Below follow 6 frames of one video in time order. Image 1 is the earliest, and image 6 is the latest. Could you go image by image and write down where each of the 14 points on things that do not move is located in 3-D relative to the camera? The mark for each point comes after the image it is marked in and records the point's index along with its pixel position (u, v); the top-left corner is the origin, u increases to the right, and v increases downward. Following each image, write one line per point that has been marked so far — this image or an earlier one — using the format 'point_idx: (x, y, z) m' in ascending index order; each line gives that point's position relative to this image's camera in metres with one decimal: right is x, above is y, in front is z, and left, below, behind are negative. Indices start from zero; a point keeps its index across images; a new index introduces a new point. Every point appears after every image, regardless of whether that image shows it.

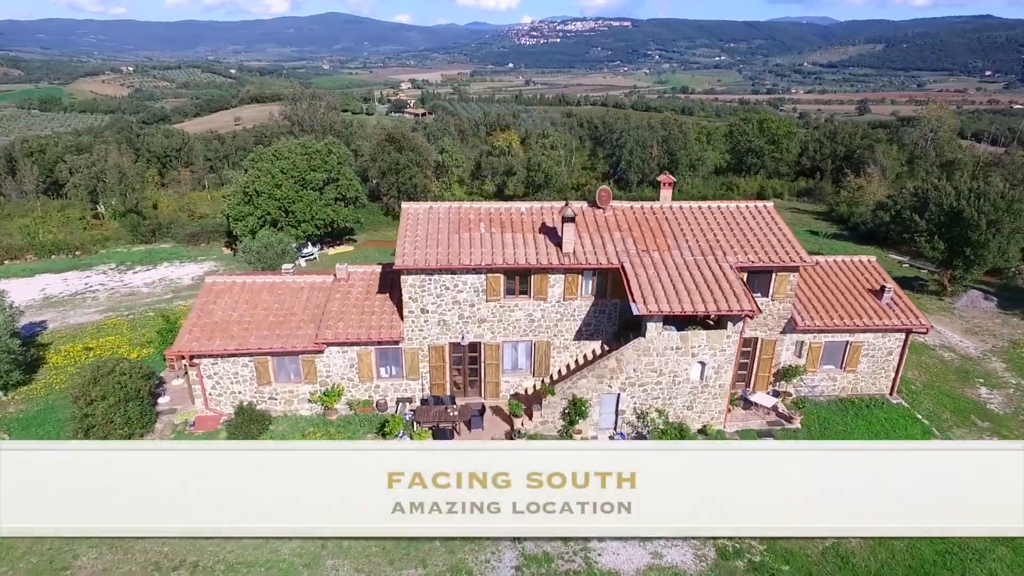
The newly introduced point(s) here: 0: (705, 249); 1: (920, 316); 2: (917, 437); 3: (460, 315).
0: (+5.1, +1.0, +16.5) m
1: (+11.9, -0.8, +18.1) m
2: (+11.1, -4.1, +16.8) m
3: (-1.4, -0.7, +16.4) m
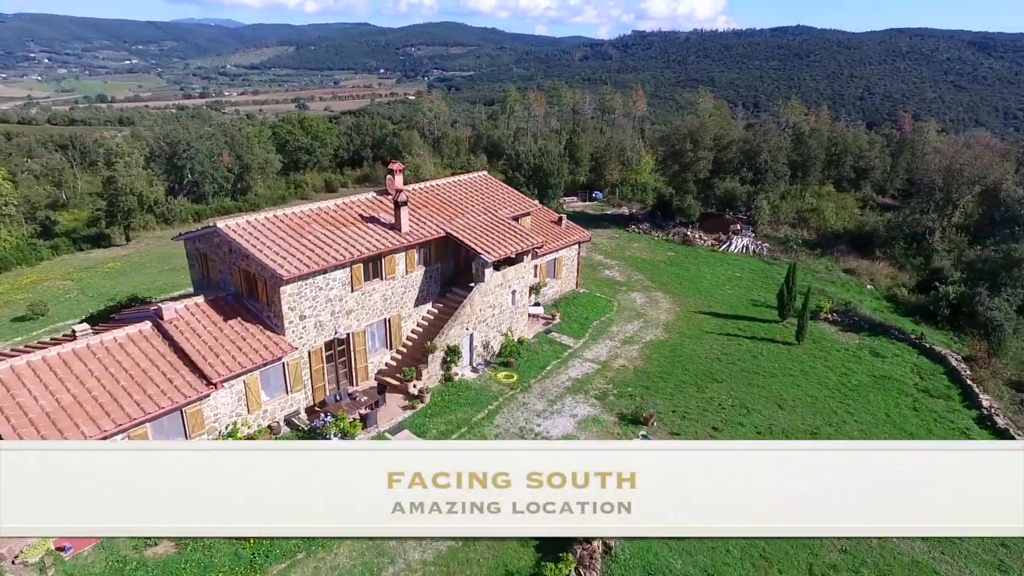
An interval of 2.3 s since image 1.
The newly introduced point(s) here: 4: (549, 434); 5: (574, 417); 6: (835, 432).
0: (-1.0, +2.7, +21.5) m
1: (+3.0, +2.5, +27.4) m
2: (+4.2, -0.8, +26.2) m
3: (-5.0, -0.6, +17.1) m
4: (+1.1, -4.0, +17.3) m
5: (+1.8, -3.7, +18.1) m
6: (+9.5, -4.2, +18.1) m
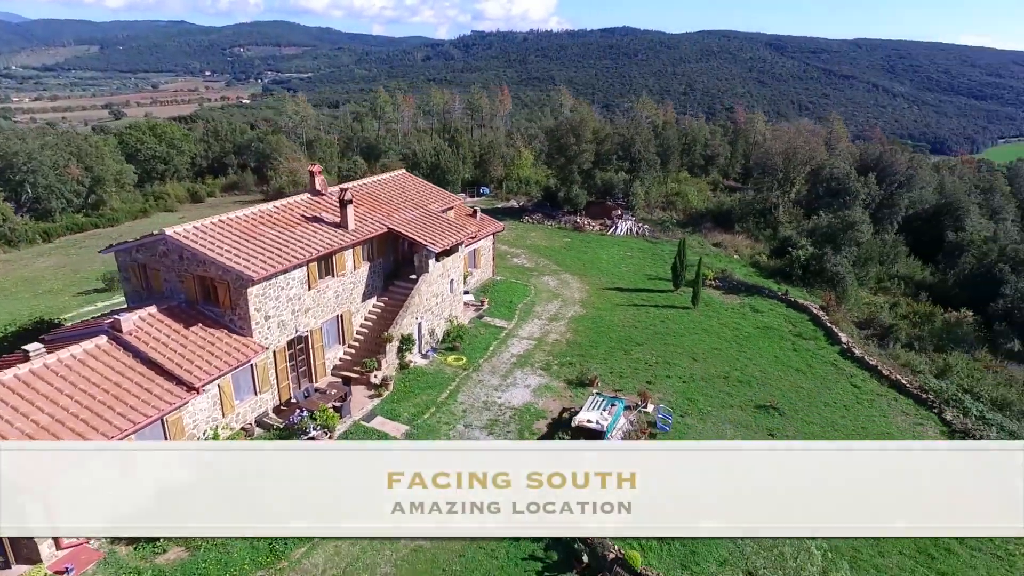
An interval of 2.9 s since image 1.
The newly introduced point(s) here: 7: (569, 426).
0: (-3.5, +3.0, +22.4) m
1: (-0.9, +3.1, +29.1) m
2: (+0.8, -0.1, +28.3) m
3: (-6.2, -0.6, +17.4) m
4: (0.0, -3.5, +18.9) m
5: (+0.5, -3.1, +19.8) m
6: (+8.0, -3.0, +21.5) m
7: (+1.6, -3.8, +17.3) m
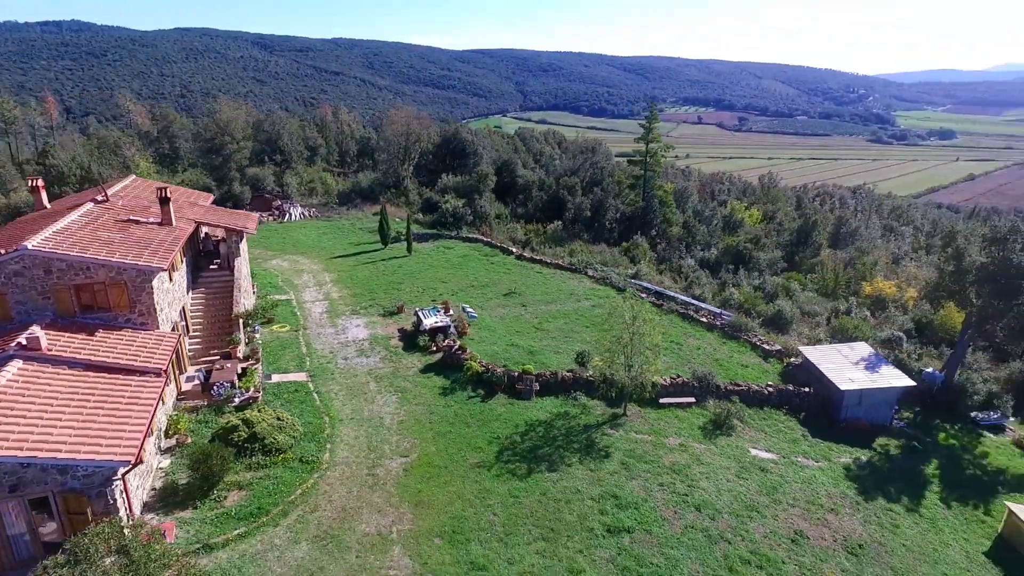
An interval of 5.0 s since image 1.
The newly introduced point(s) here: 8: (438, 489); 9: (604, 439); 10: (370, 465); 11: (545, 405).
0: (-12.2, +3.3, +23.3) m
1: (-14.4, +3.4, +30.1) m
2: (-11.9, +0.8, +30.8) m
3: (-10.1, -0.4, +18.1) m
4: (-5.8, -1.9, +23.3) m
5: (-6.1, -1.5, +24.3) m
6: (-1.6, +0.3, +30.3) m
7: (-3.5, -1.7, +23.2) m
8: (-1.8, -4.9, +15.2) m
9: (+2.7, -4.4, +18.0) m
10: (-3.6, -4.6, +15.9) m
11: (+1.0, -3.6, +19.3) m
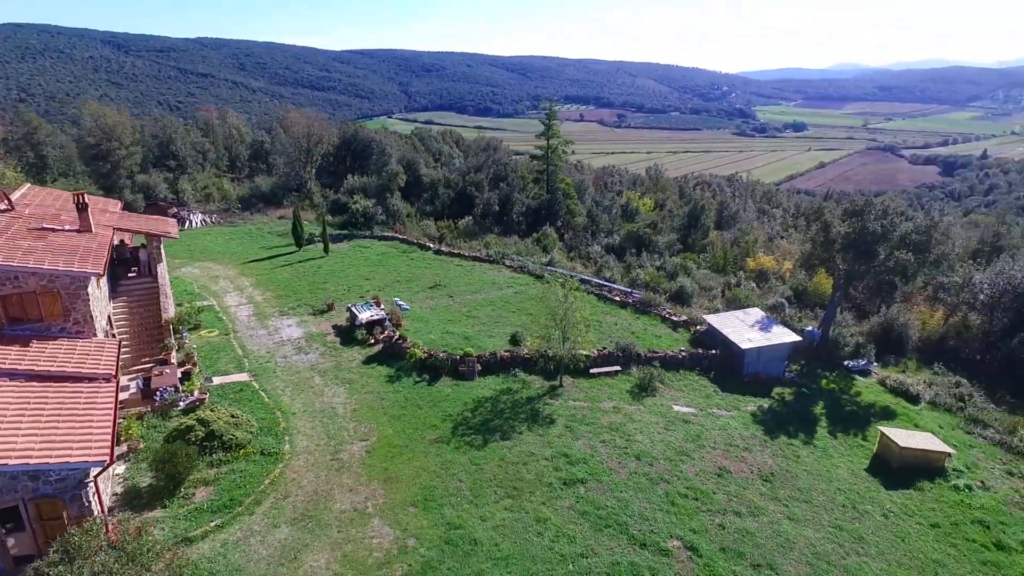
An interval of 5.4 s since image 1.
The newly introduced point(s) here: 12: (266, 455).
0: (-14.9, +2.9, +22.3) m
1: (-18.2, +2.9, +28.6) m
2: (-15.7, +0.4, +29.8) m
3: (-11.7, -0.6, +17.5) m
4: (-8.3, -1.8, +23.4) m
5: (-8.7, -1.5, +24.3) m
6: (-5.4, +0.5, +31.0) m
7: (-6.0, -1.5, +23.7) m
8: (-2.8, -4.6, +16.0) m
9: (+1.1, -3.8, +19.5) m
10: (-4.8, -4.4, +16.5) m
11: (-0.8, -3.2, +20.6) m
12: (-6.3, -4.3, +16.0) m
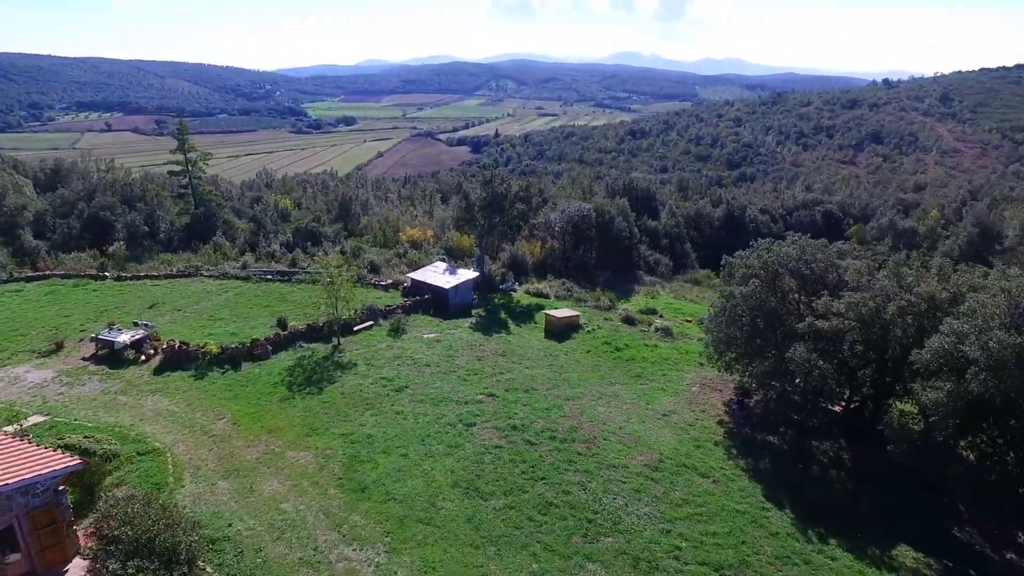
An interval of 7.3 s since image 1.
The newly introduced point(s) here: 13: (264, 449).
0: (-22.3, 0.0, +17.3) m
1: (-28.6, -1.2, +20.4) m
2: (-26.8, -3.1, +23.0) m
3: (-16.3, -2.4, +15.5) m
4: (-16.8, -3.2, +22.4) m
5: (-17.8, -3.1, +22.8) m
6: (-19.5, -0.9, +30.0) m
7: (-15.3, -2.4, +23.8) m
8: (-7.6, -4.2, +19.7) m
9: (-6.8, -2.8, +24.8) m
10: (-9.5, -4.5, +19.0) m
11: (-9.0, -2.7, +24.5) m
12: (-10.4, -4.7, +17.6) m
13: (-7.3, -4.8, +18.1) m
